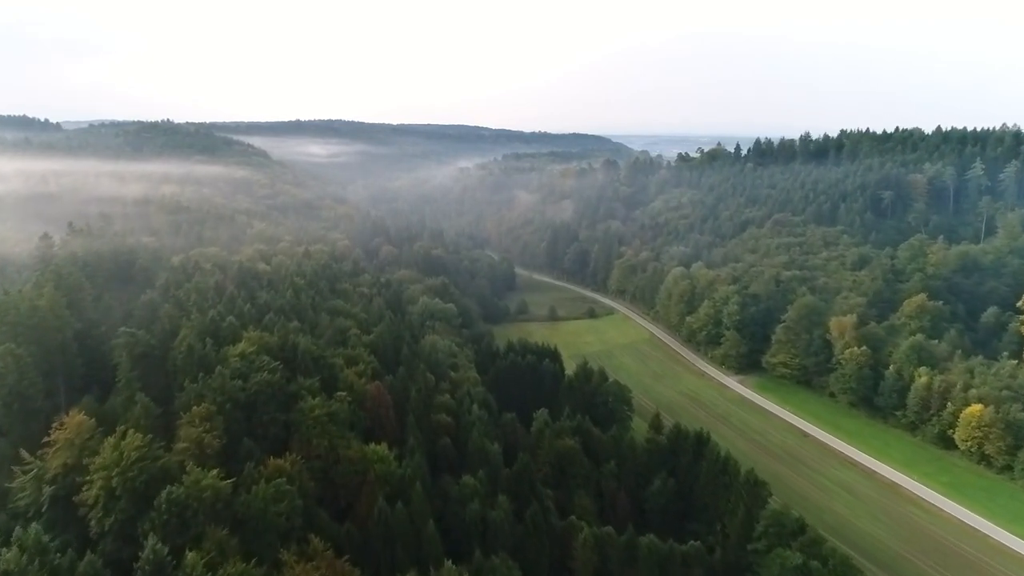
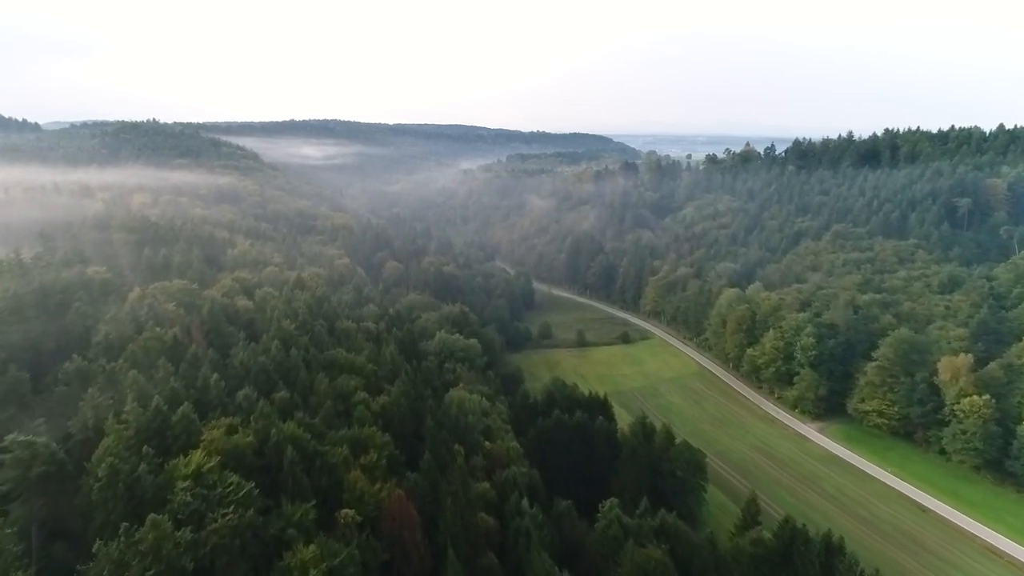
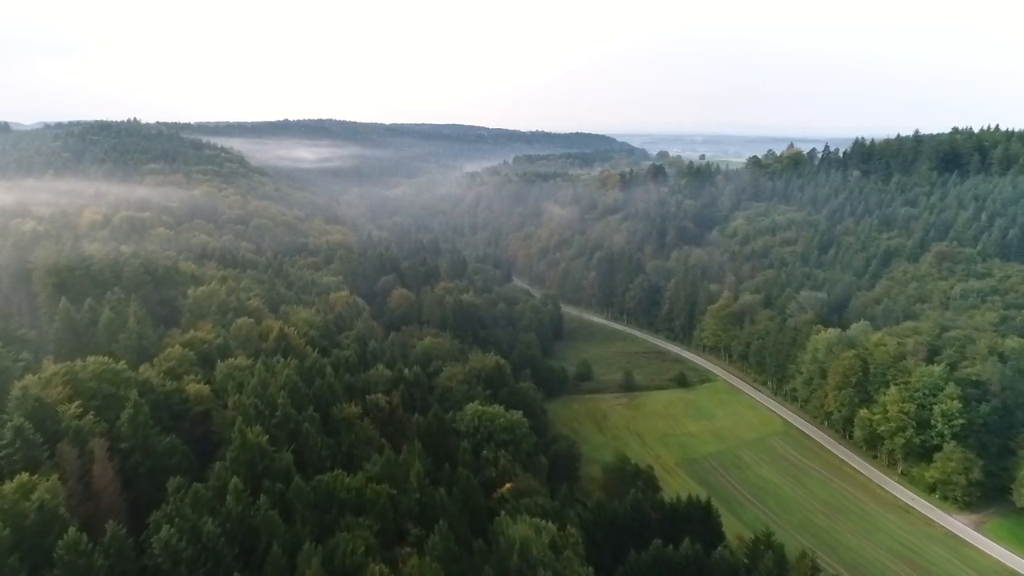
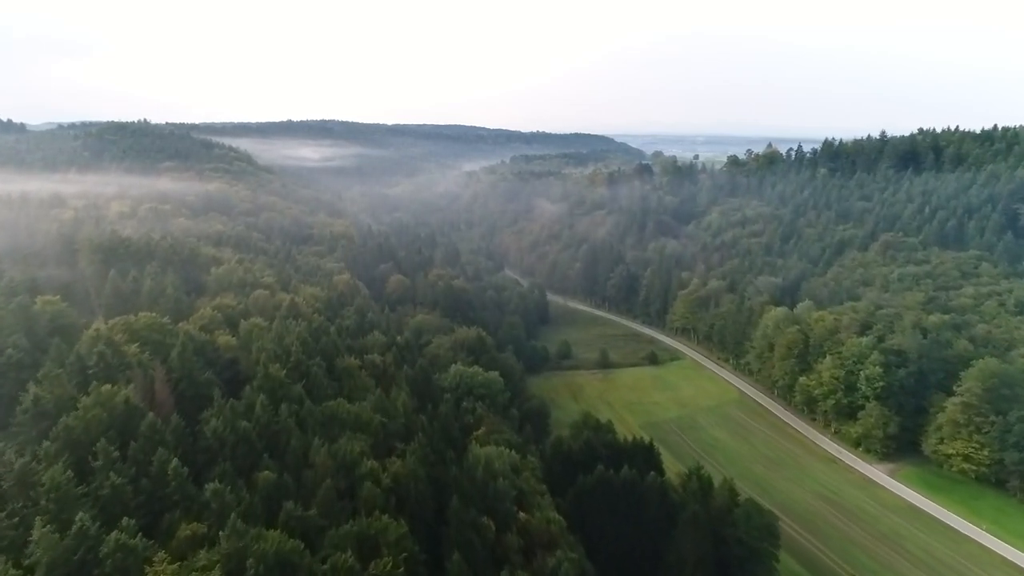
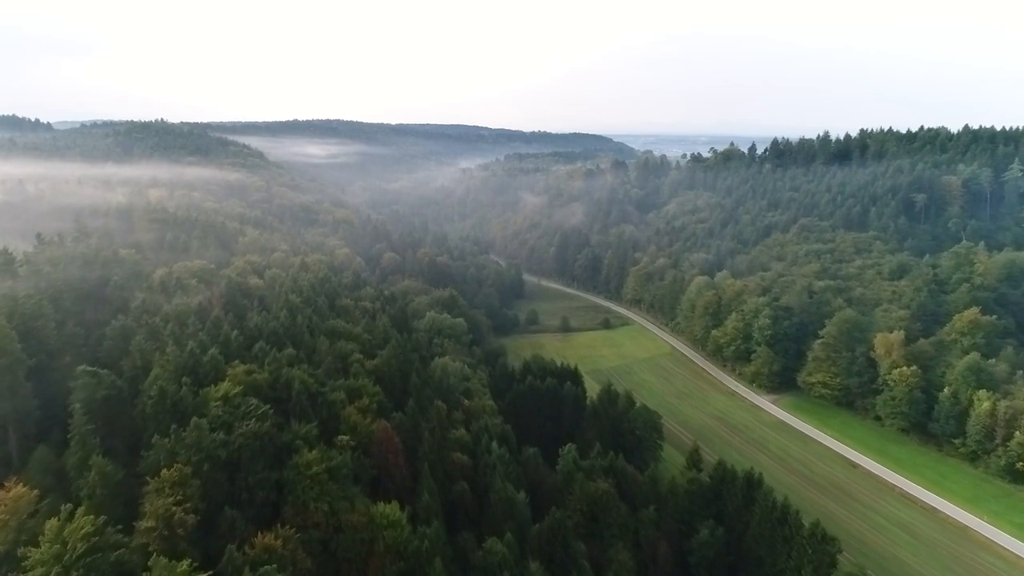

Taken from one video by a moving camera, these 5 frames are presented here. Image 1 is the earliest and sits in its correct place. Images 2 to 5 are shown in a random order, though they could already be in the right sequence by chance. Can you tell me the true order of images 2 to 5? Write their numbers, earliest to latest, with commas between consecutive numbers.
5, 2, 4, 3
